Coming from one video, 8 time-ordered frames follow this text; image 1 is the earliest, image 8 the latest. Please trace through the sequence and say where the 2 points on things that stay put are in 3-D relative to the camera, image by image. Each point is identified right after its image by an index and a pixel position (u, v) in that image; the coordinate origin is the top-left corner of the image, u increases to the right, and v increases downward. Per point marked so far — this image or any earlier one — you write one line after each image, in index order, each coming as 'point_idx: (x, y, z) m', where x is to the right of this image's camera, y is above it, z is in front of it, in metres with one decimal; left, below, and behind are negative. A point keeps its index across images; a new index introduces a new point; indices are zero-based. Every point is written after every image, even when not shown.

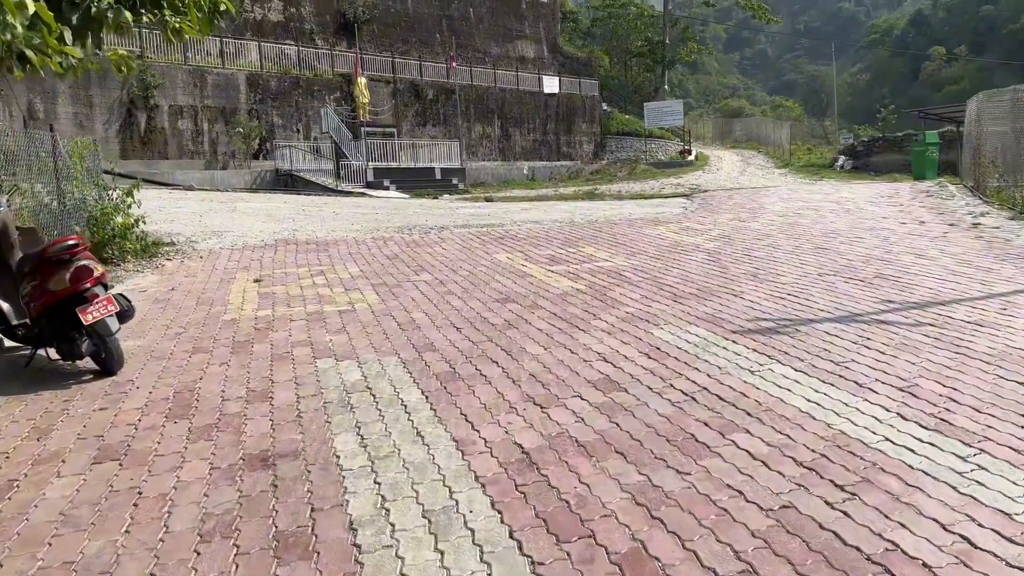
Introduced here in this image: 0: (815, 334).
0: (+1.5, -0.2, +4.1) m
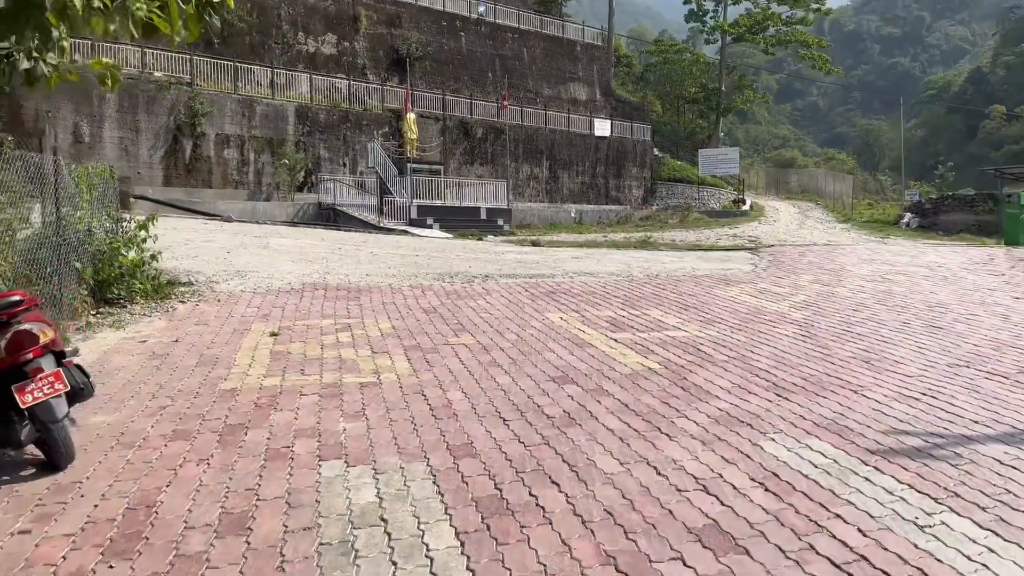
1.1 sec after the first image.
0: (+1.8, -0.7, +3.1) m
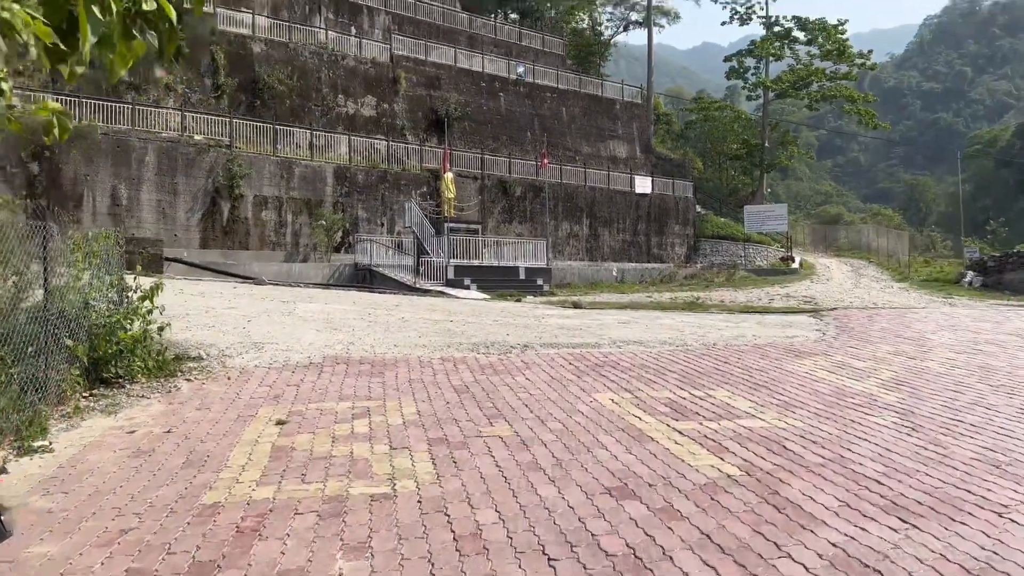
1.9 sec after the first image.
0: (+1.9, -1.0, +2.1) m
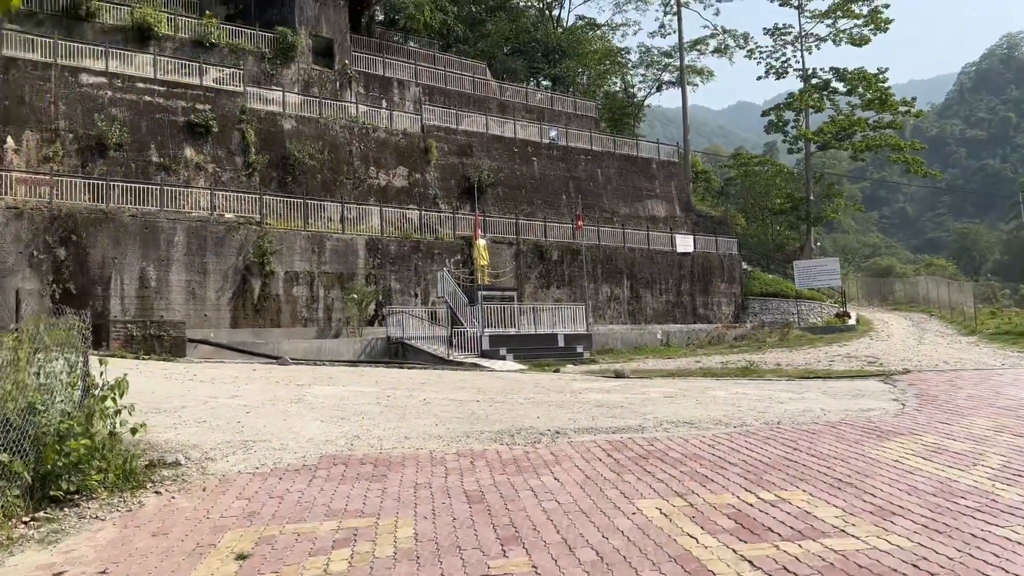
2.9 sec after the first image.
0: (+1.9, -1.1, +1.0) m
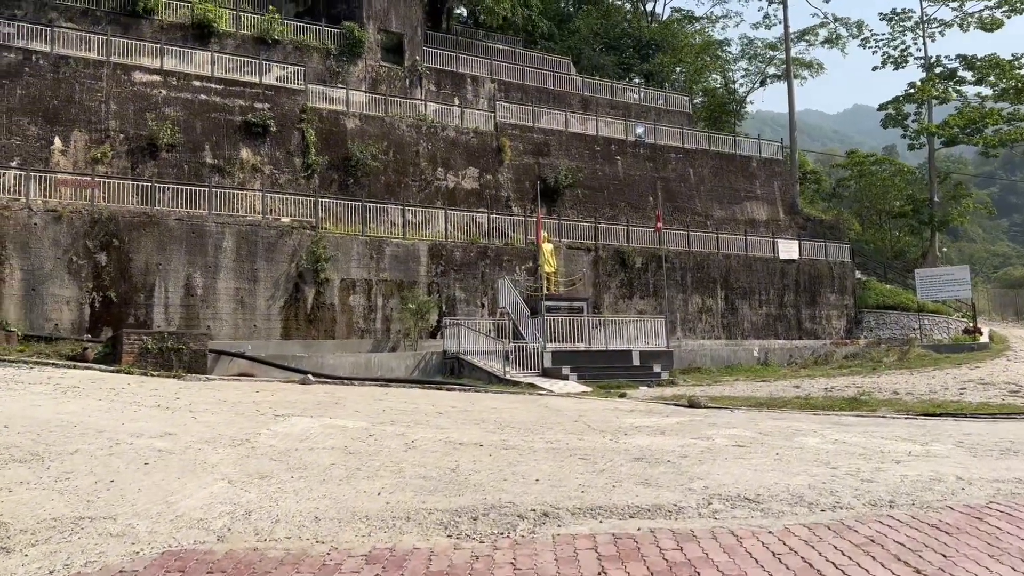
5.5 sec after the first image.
0: (+0.9, -1.1, -1.3) m
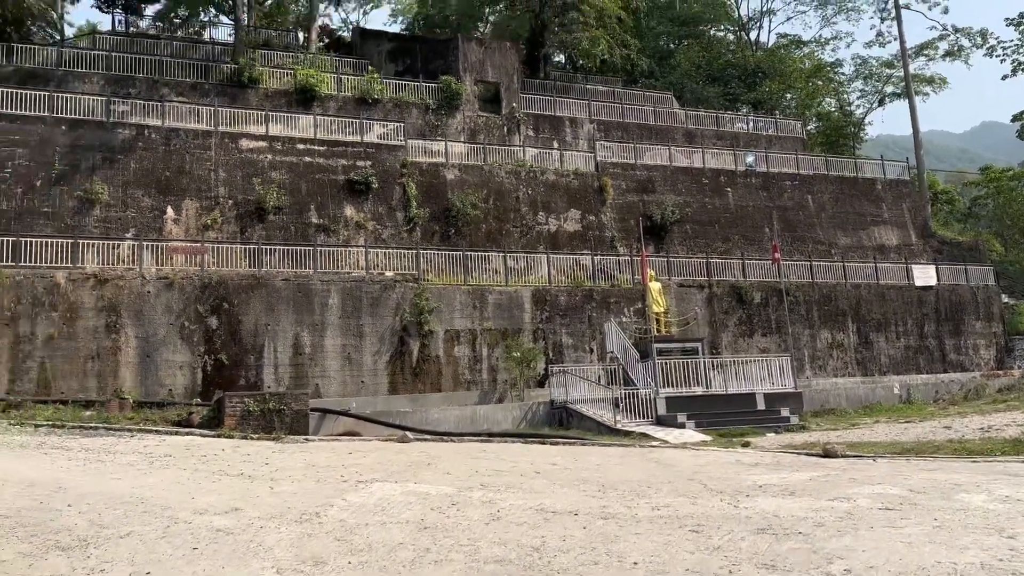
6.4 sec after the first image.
0: (+0.5, -0.9, -2.3) m
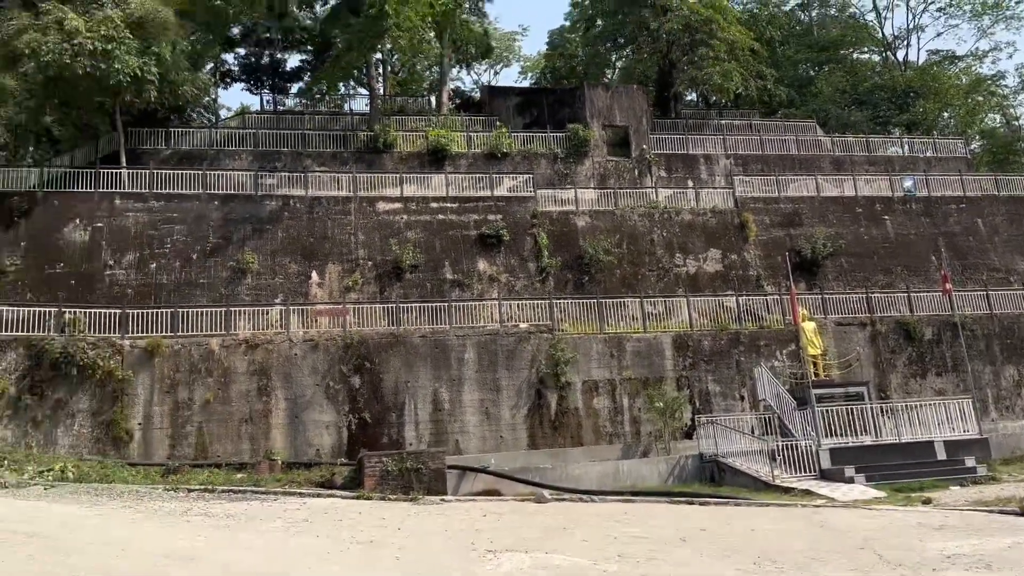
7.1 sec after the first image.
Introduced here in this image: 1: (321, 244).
0: (-0.1, -0.8, -2.8) m
1: (-4.7, +1.1, +20.0) m
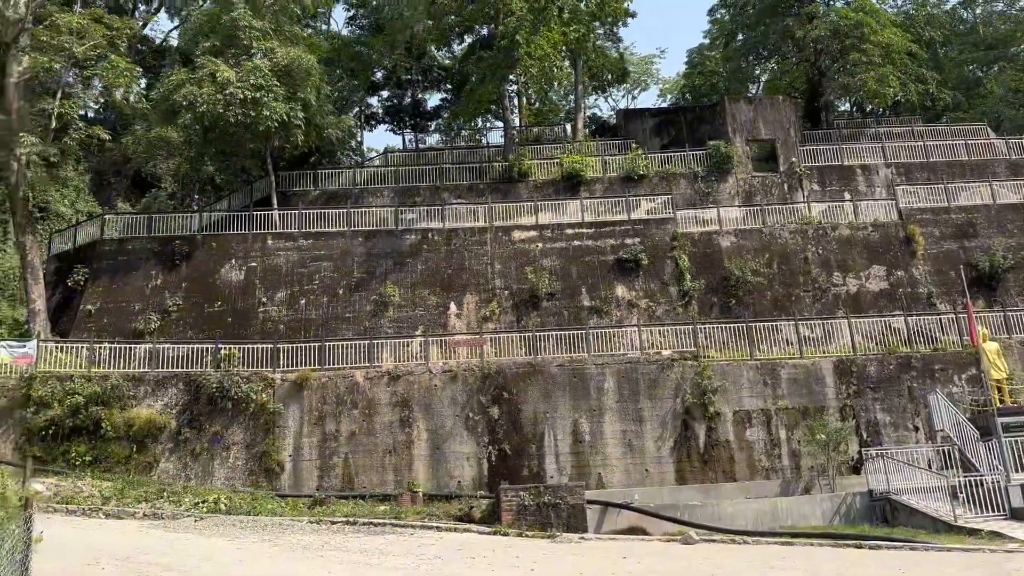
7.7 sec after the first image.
0: (-0.8, -0.7, -3.2) m
1: (-1.3, +0.3, +20.1) m
